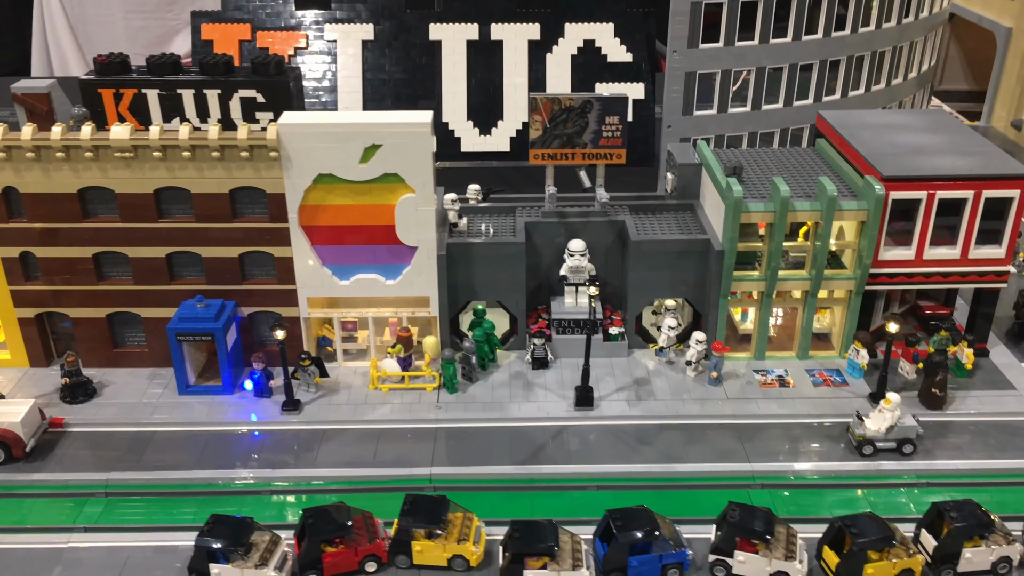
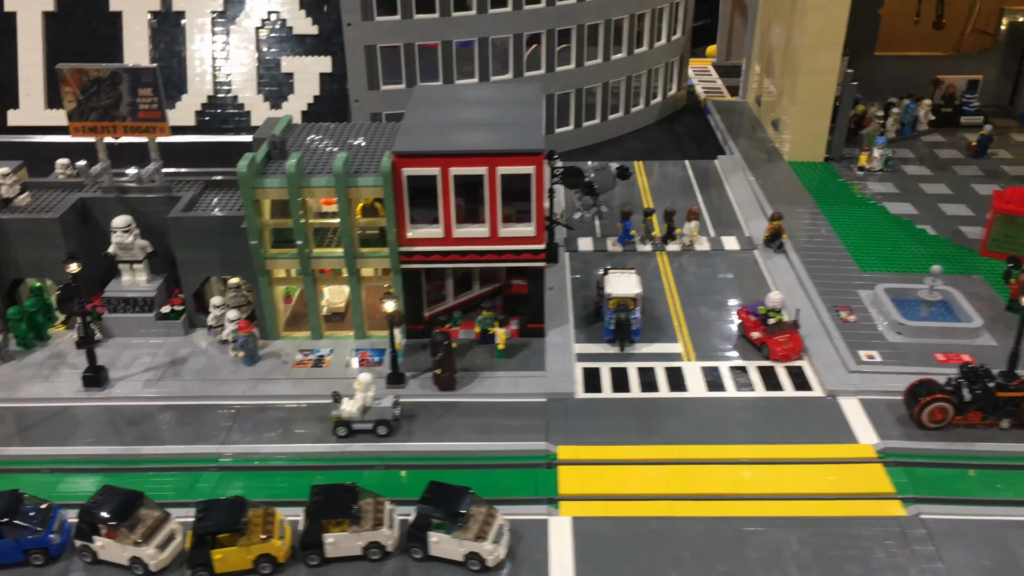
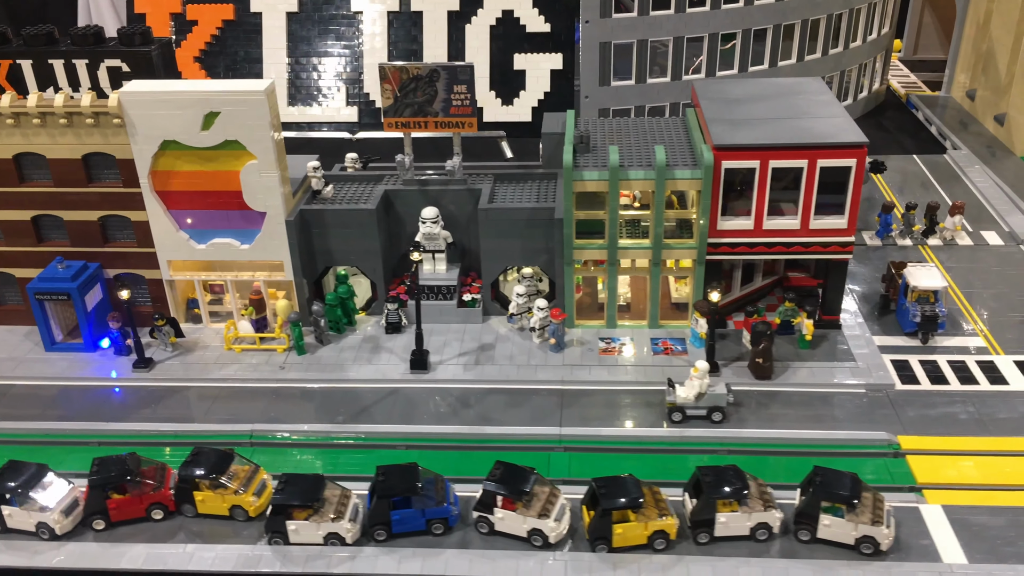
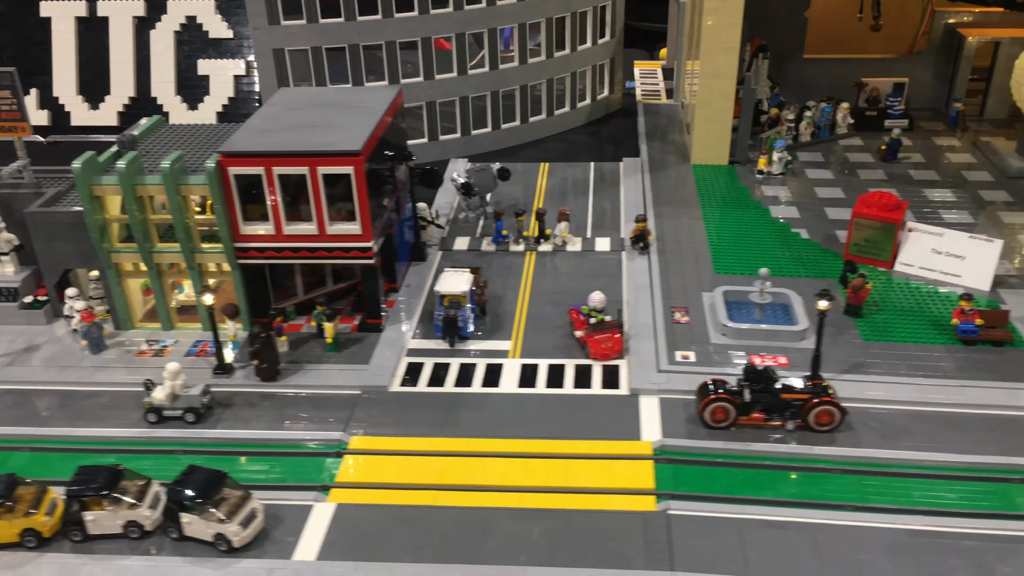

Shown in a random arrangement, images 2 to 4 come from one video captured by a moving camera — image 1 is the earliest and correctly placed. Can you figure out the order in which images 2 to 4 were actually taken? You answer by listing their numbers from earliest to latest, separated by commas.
3, 2, 4
